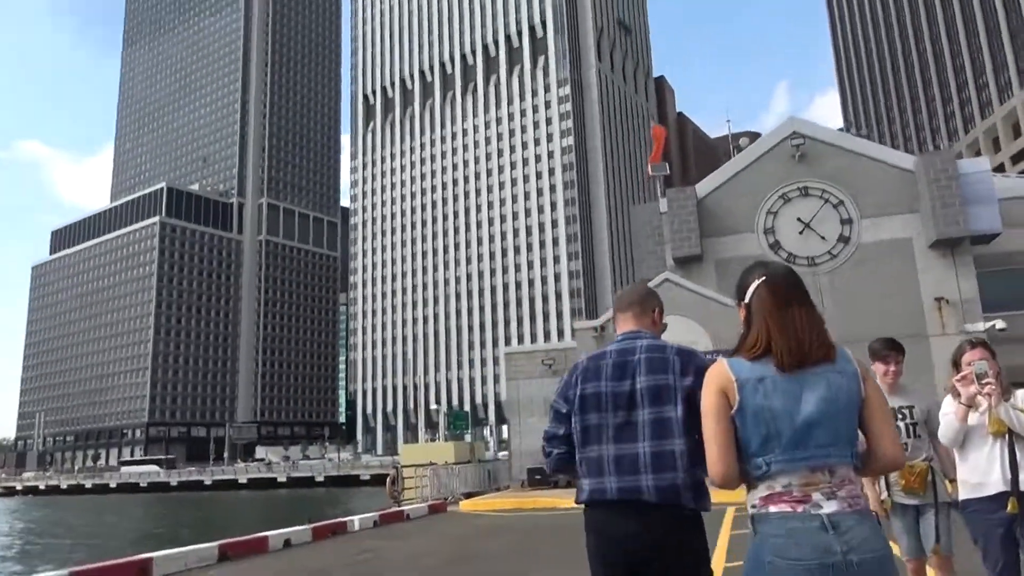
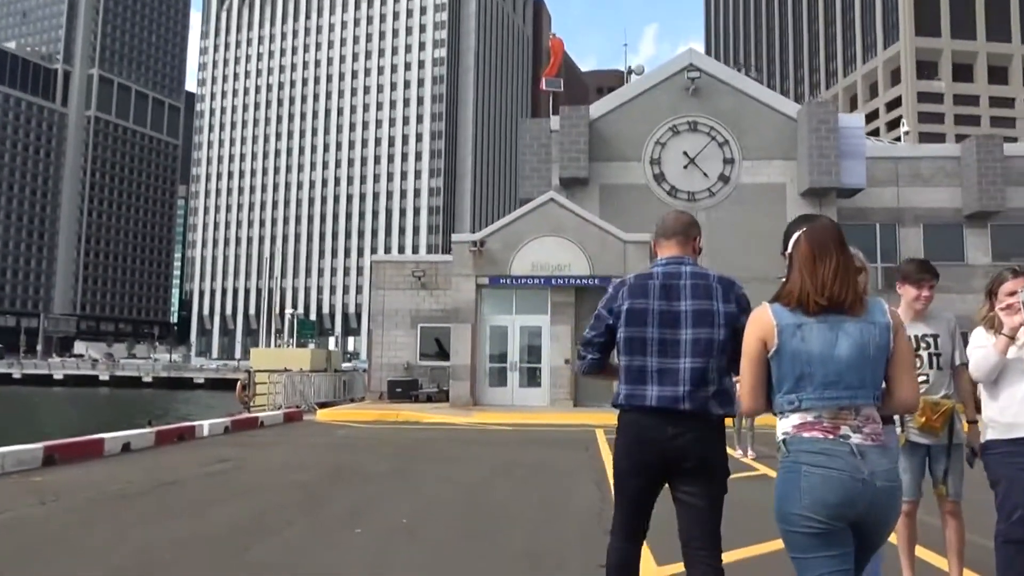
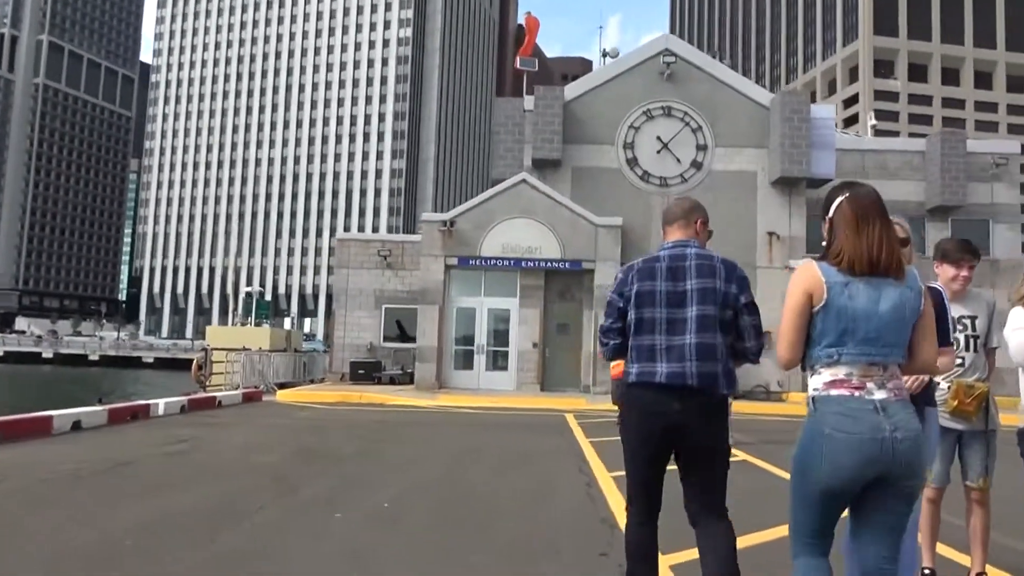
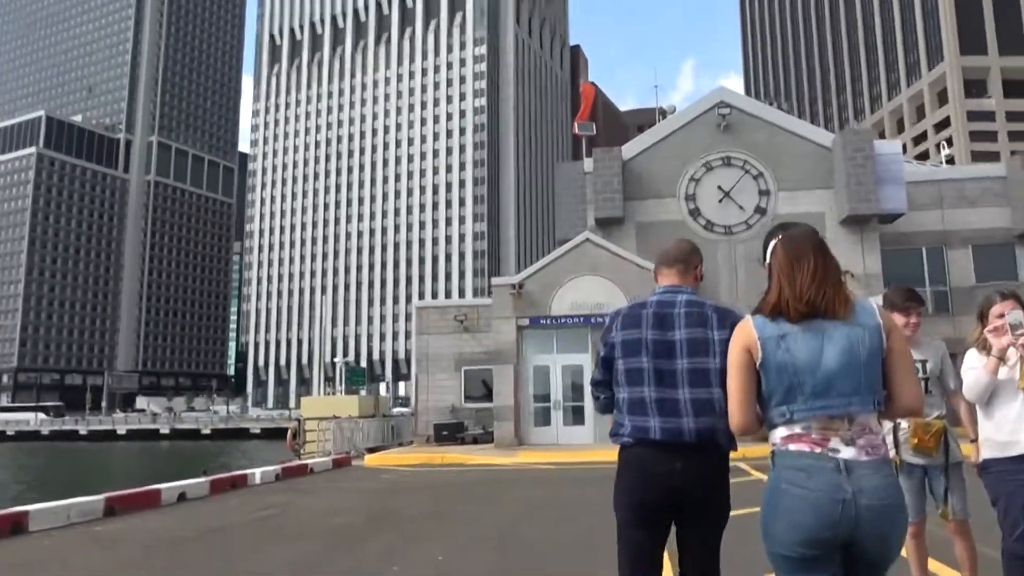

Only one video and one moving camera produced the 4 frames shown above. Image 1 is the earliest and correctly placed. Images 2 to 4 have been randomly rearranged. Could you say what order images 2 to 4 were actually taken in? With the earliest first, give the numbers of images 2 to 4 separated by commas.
4, 2, 3
